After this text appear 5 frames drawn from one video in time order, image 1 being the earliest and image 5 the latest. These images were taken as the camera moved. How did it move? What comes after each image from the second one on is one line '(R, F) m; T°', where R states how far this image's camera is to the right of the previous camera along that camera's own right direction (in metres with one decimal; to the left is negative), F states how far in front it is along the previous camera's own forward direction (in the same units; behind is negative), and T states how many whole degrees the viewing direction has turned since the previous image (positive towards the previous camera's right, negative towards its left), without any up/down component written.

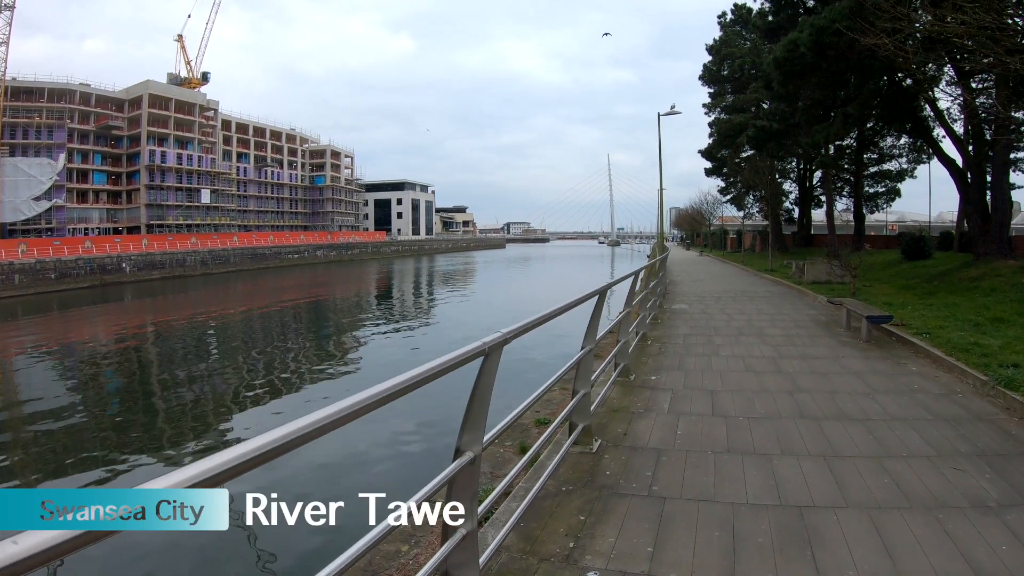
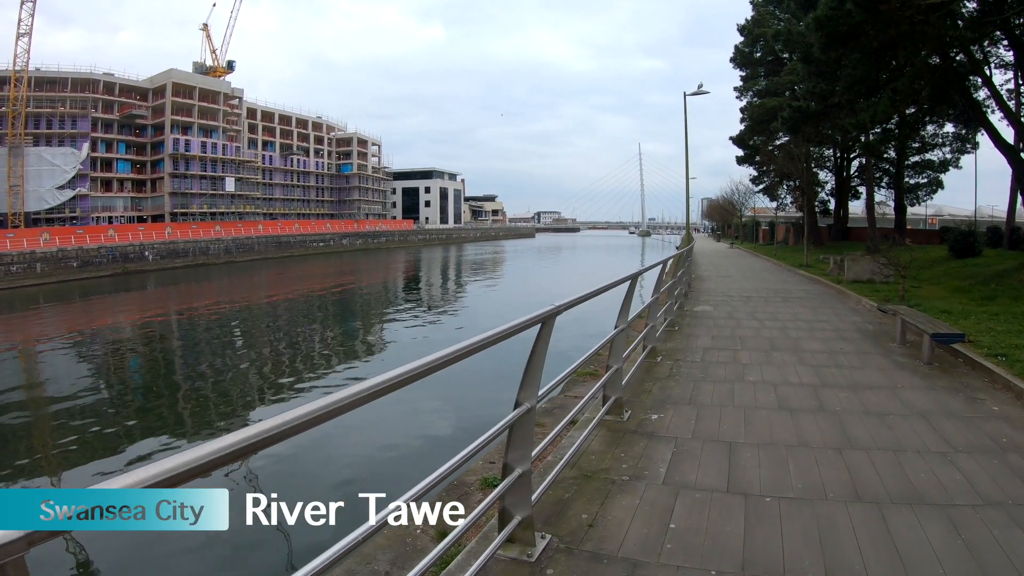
(+0.3, +0.8) m; -3°
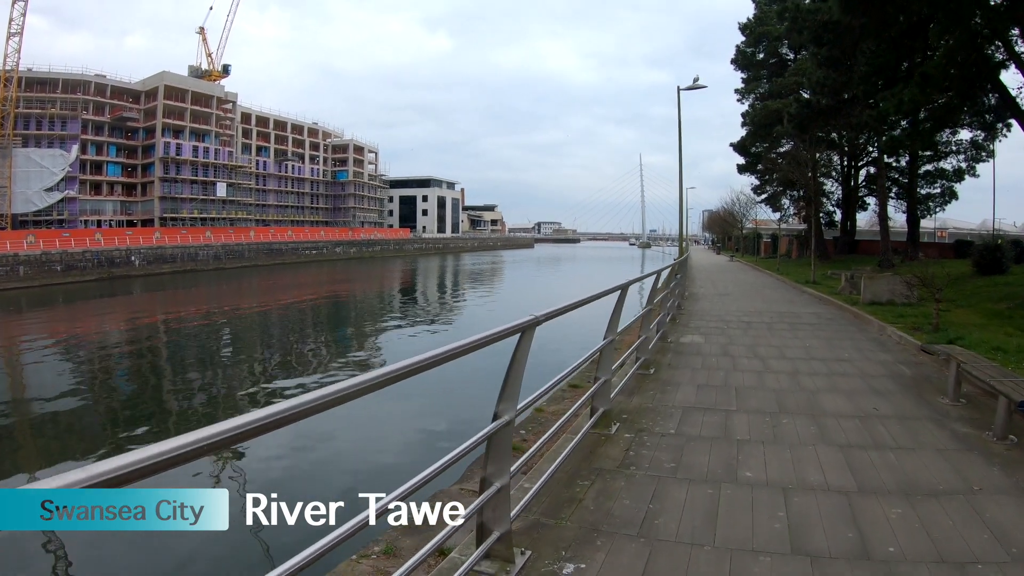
(+0.5, +1.2) m; 0°
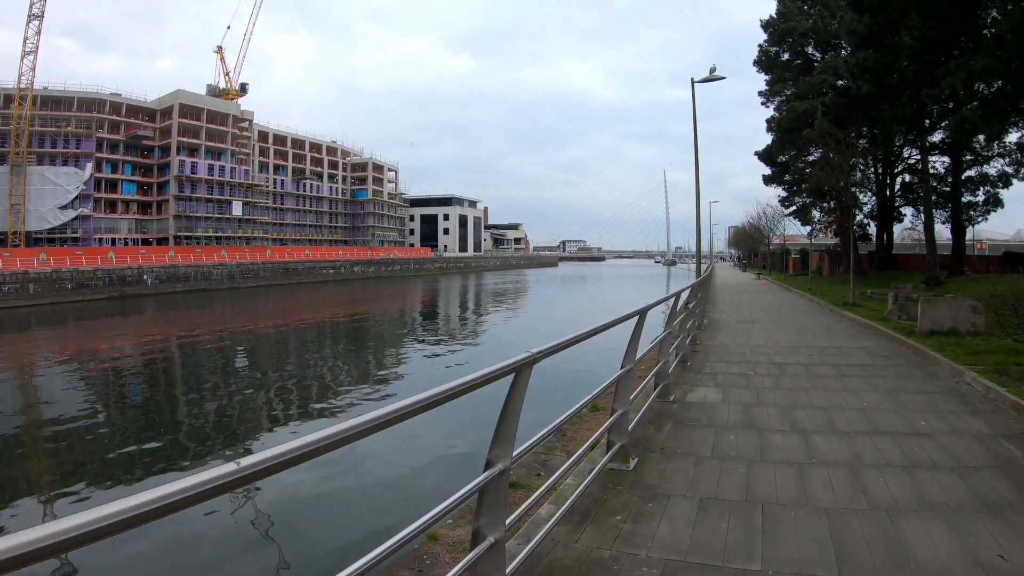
(+0.5, +1.3) m; -2°
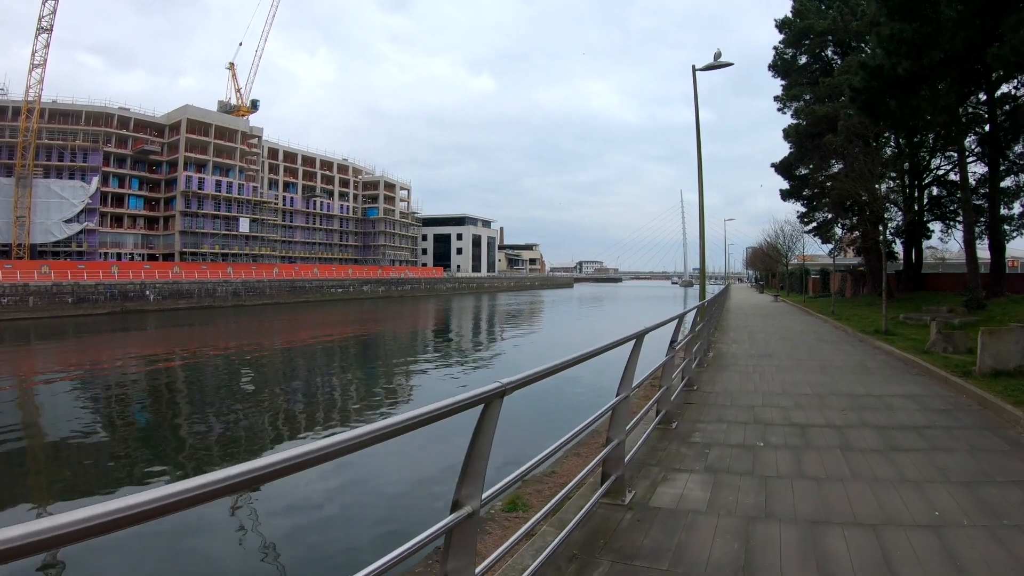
(+0.5, +1.2) m; -2°
